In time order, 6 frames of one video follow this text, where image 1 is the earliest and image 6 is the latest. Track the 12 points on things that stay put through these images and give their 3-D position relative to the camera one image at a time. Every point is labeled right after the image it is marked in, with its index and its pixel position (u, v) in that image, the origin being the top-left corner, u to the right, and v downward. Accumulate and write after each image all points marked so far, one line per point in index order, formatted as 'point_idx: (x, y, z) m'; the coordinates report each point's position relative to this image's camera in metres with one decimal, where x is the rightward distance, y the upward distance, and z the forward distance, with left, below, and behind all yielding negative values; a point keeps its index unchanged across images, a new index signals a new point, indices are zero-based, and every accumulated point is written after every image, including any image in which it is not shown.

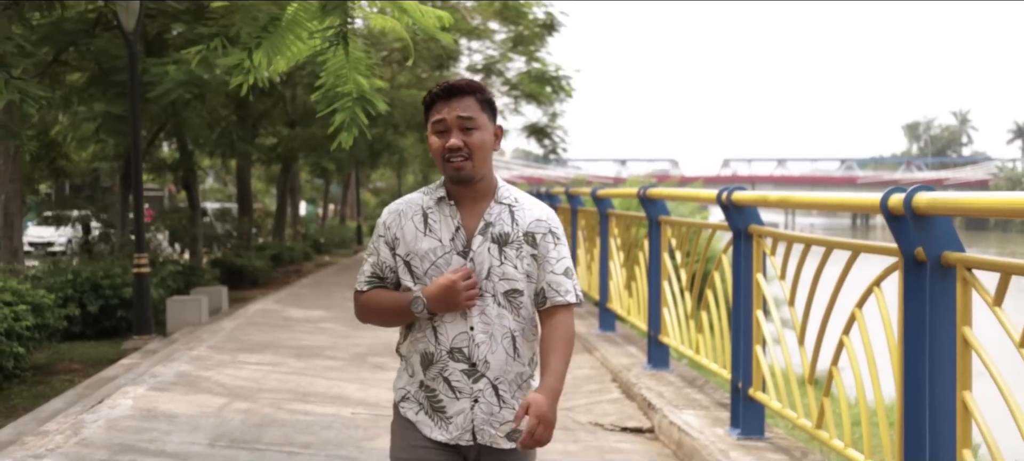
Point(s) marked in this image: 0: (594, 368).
0: (+0.7, -1.1, +8.9) m
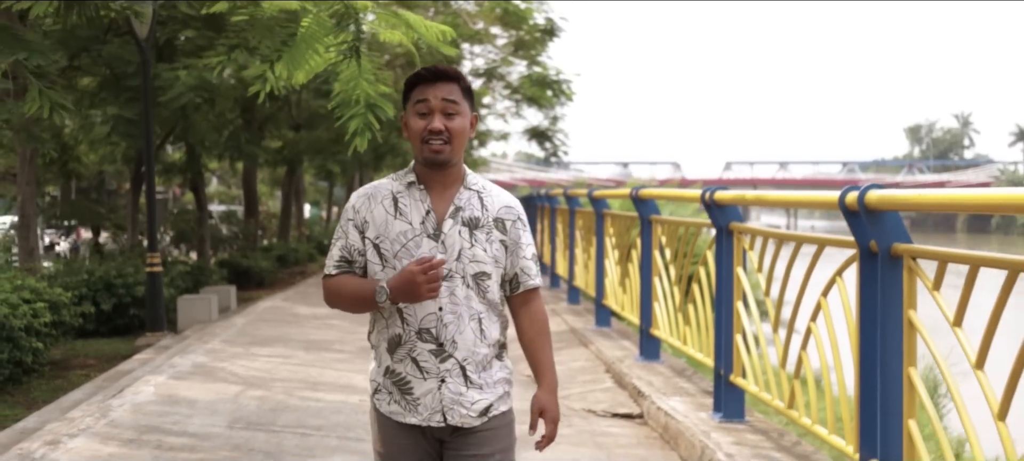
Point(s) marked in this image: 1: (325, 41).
0: (+0.6, -1.1, +9.4) m
1: (-1.1, +1.1, +6.9) m
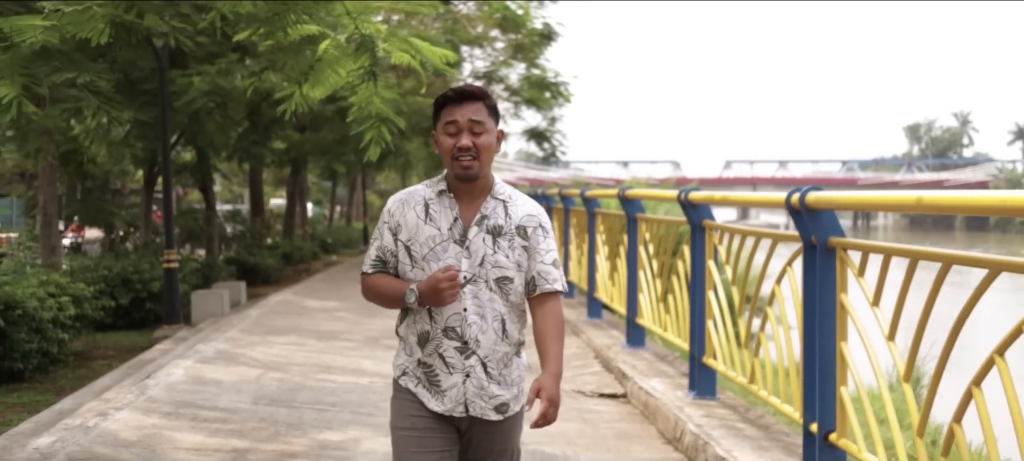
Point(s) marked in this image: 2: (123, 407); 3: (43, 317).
0: (+0.6, -1.1, +10.1) m
1: (-1.1, +1.2, +7.6) m
2: (-2.4, -1.1, +6.7) m
3: (-5.0, -0.9, +11.9) m
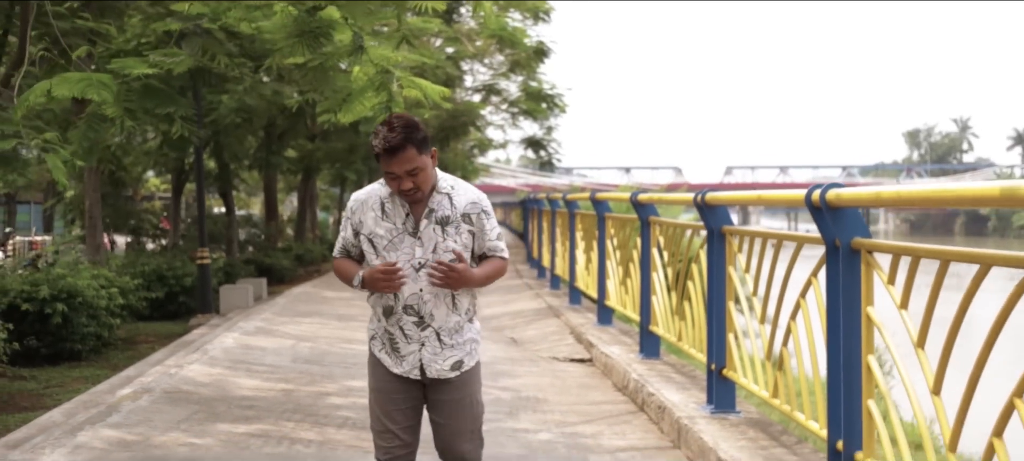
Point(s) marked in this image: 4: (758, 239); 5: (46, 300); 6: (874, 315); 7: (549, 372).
0: (+0.5, -1.0, +12.0) m
1: (-1.2, +1.2, +9.5) m
2: (-2.5, -1.0, +8.6) m
3: (-5.1, -0.9, +13.8) m
4: (+1.4, 0.0, +6.2) m
5: (-5.5, -0.8, +13.1) m
6: (+1.4, -0.3, +4.4) m
7: (+0.3, -1.2, +9.4) m
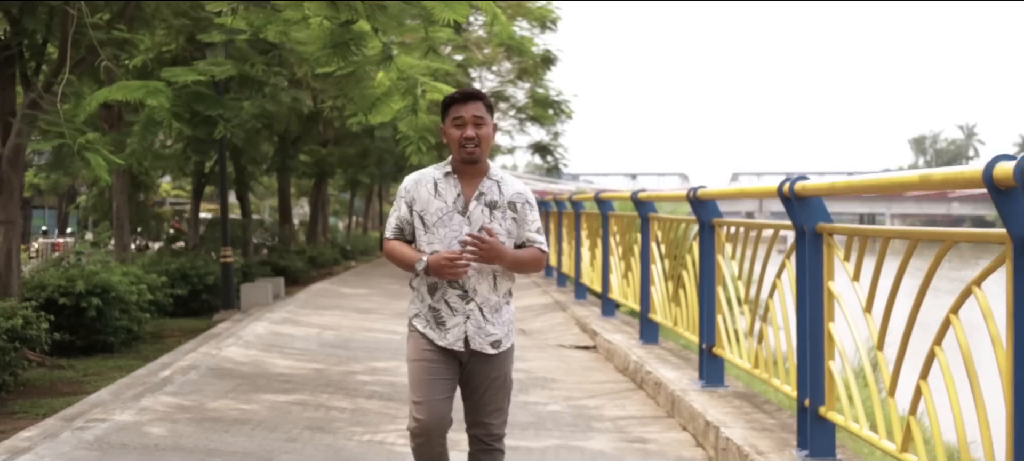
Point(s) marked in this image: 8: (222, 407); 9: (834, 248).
0: (+0.6, -1.0, +12.8) m
1: (-1.2, +1.2, +10.3) m
2: (-2.4, -1.0, +9.4) m
3: (-5.0, -0.9, +14.6) m
4: (+1.4, 0.0, +7.0) m
5: (-5.4, -0.8, +13.9) m
6: (+1.5, -0.3, +5.2) m
7: (+0.4, -1.2, +10.2) m
8: (-1.7, -1.1, +6.7) m
9: (+1.5, -0.1, +5.2) m
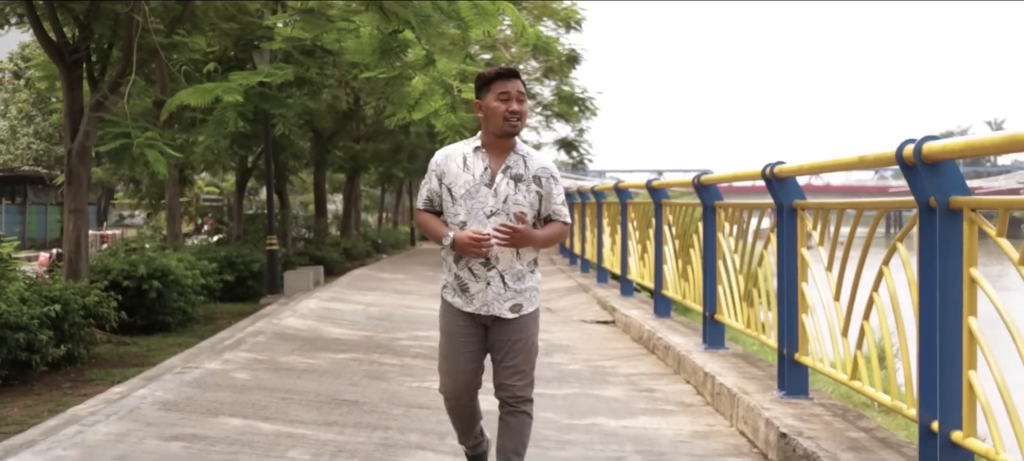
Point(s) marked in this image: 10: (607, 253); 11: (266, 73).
0: (+0.9, -0.9, +13.9) m
1: (-0.9, +1.4, +11.5) m
2: (-2.1, -0.8, +10.6) m
3: (-4.6, -0.7, +15.8) m
4: (+1.6, +0.2, +8.1) m
5: (-5.0, -0.6, +15.1) m
6: (+1.7, -0.1, +6.3) m
7: (+0.7, -1.0, +11.3) m
8: (-1.6, -0.9, +7.8) m
9: (+1.7, +0.1, +6.3) m
10: (+1.3, -0.3, +15.1) m
11: (-2.4, +1.5, +10.6) m
